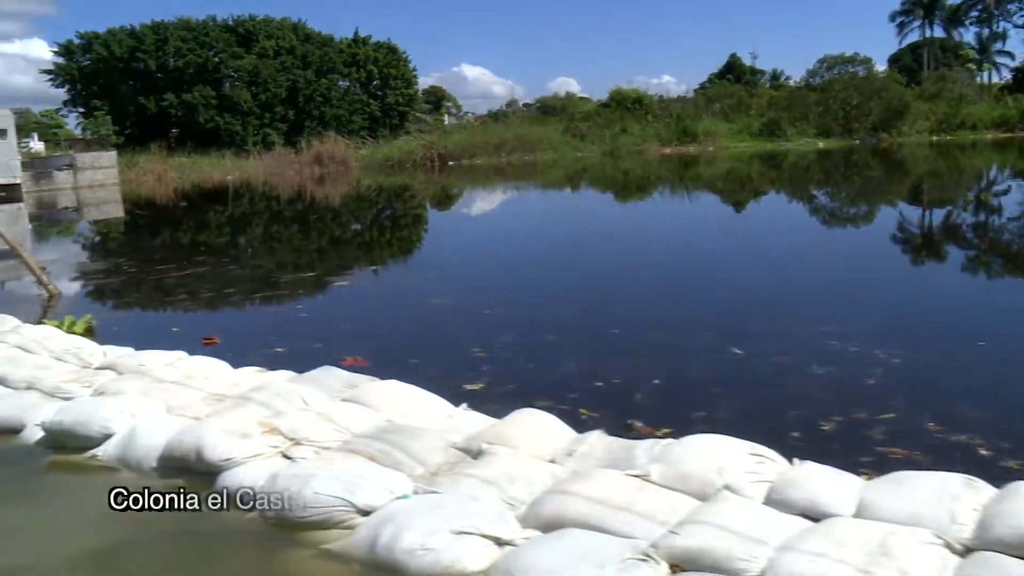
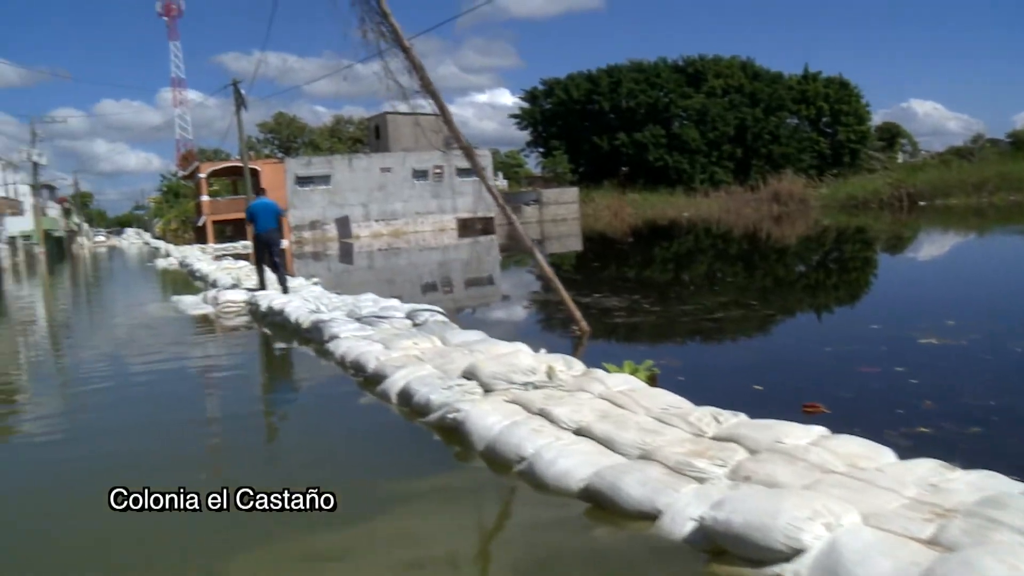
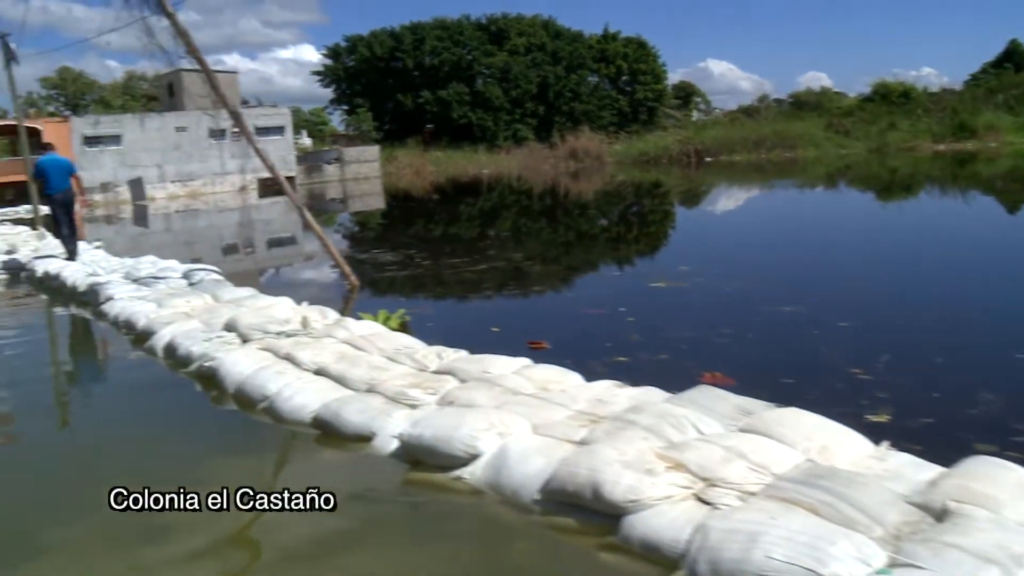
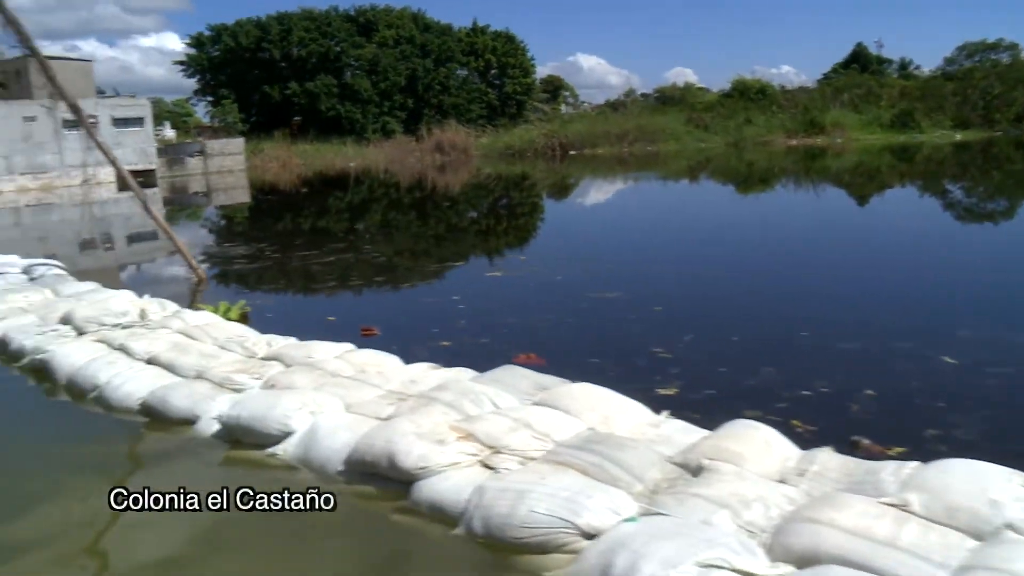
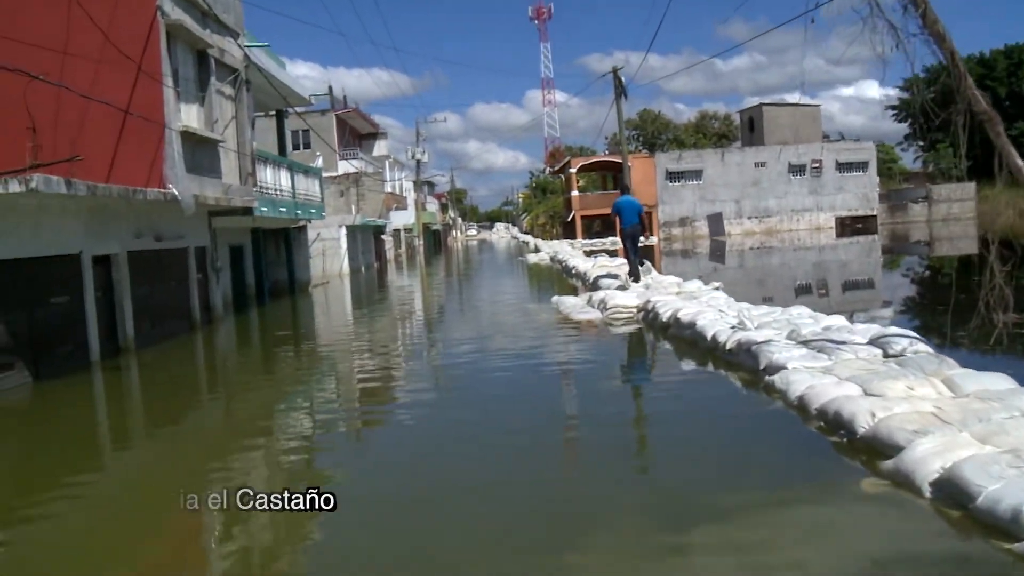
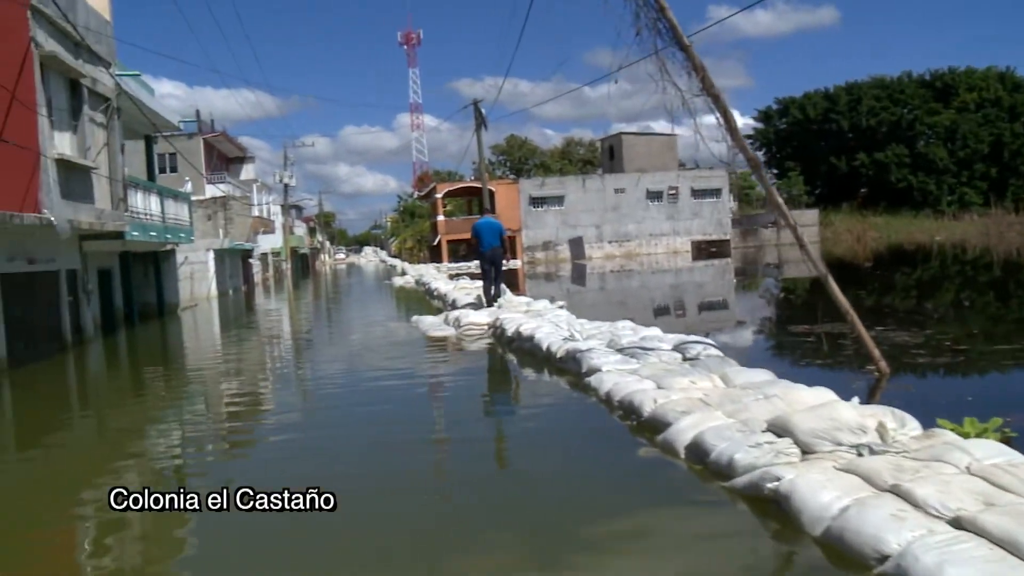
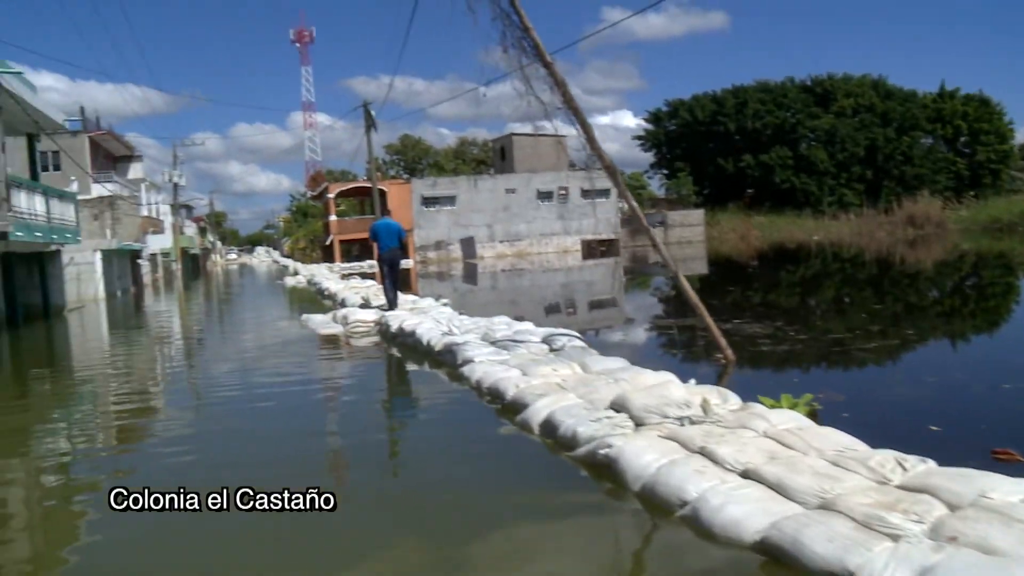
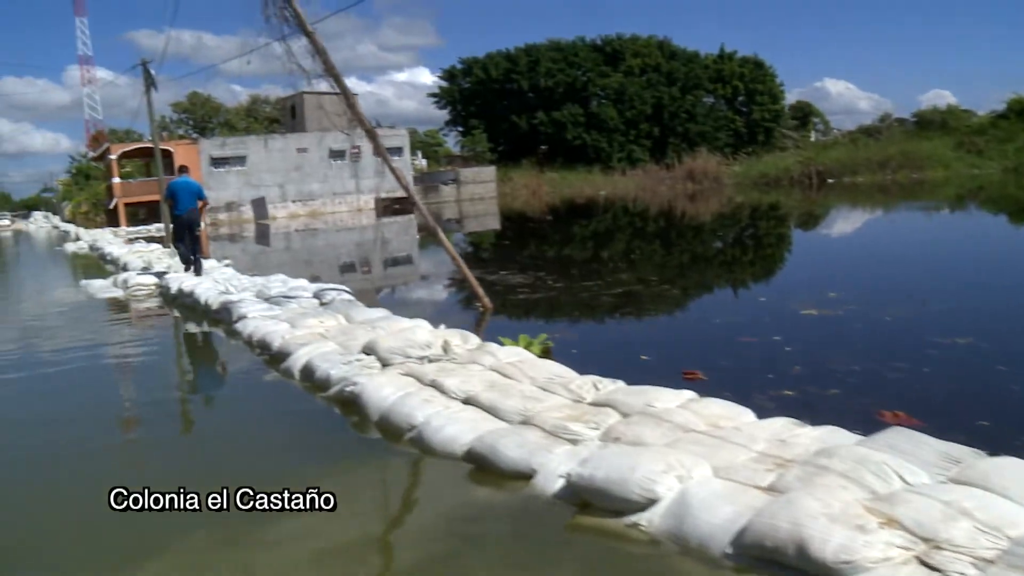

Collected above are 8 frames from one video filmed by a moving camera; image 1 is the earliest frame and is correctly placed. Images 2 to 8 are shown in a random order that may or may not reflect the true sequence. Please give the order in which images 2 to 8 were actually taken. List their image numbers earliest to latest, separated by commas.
4, 3, 8, 2, 7, 6, 5
